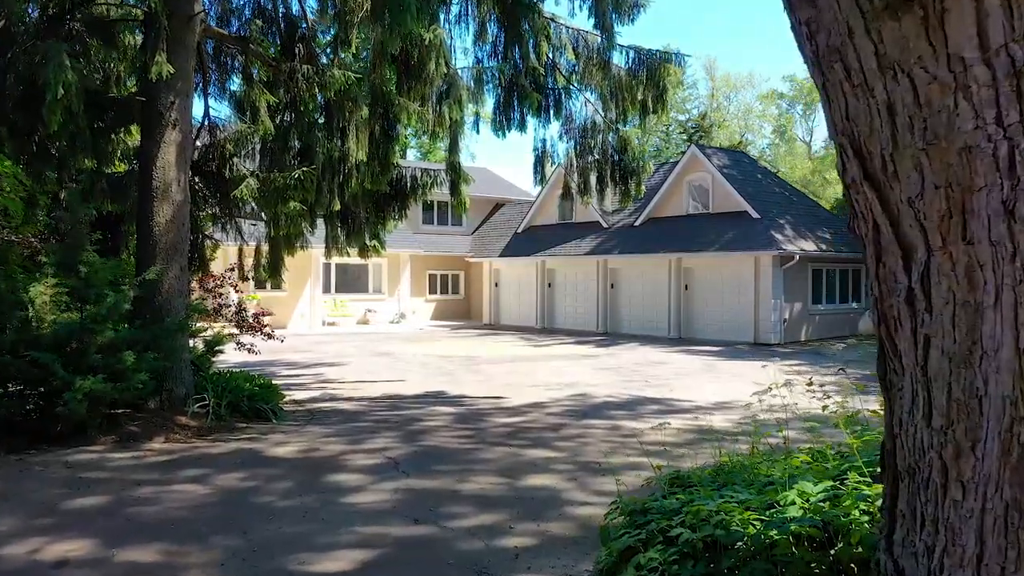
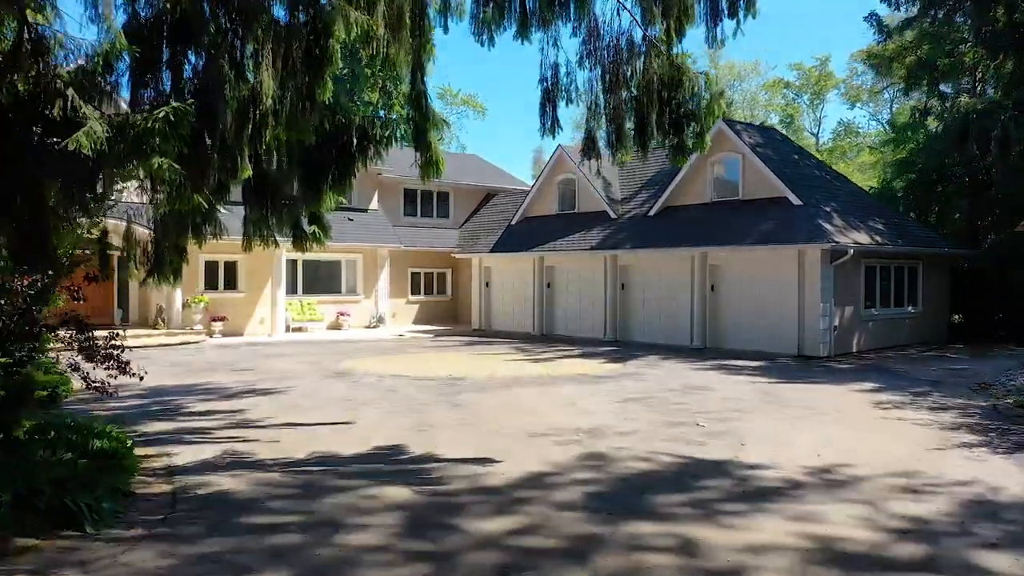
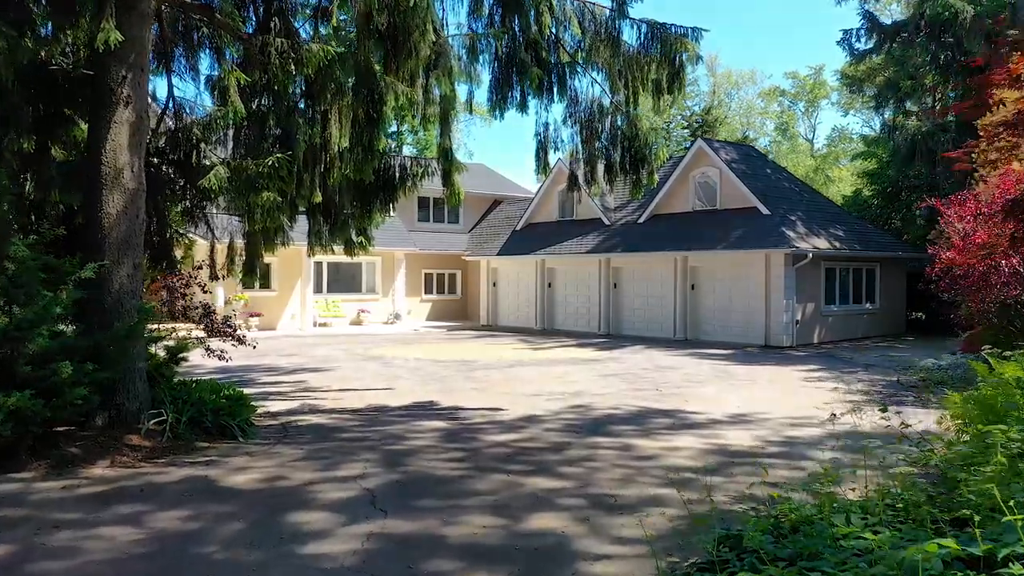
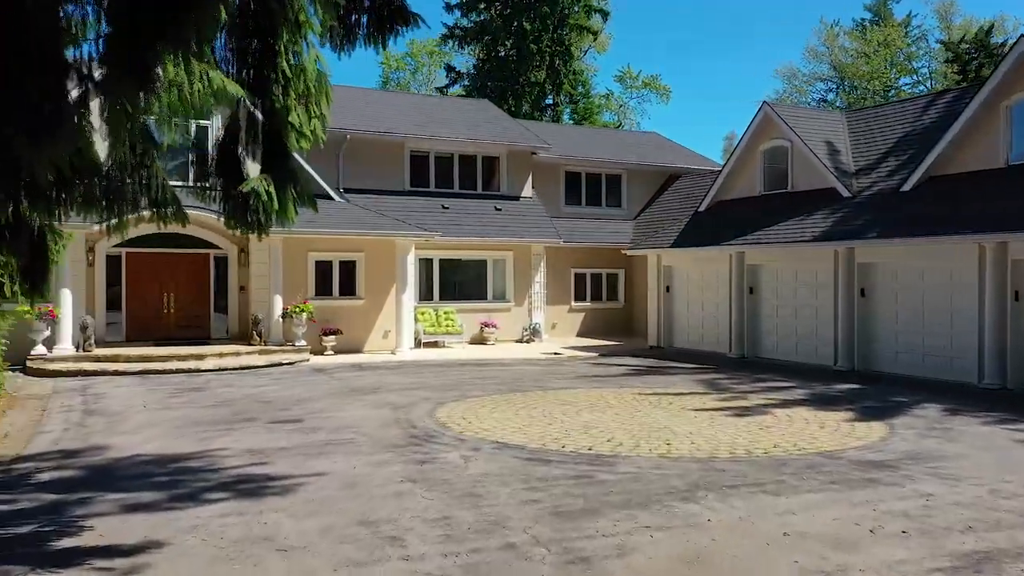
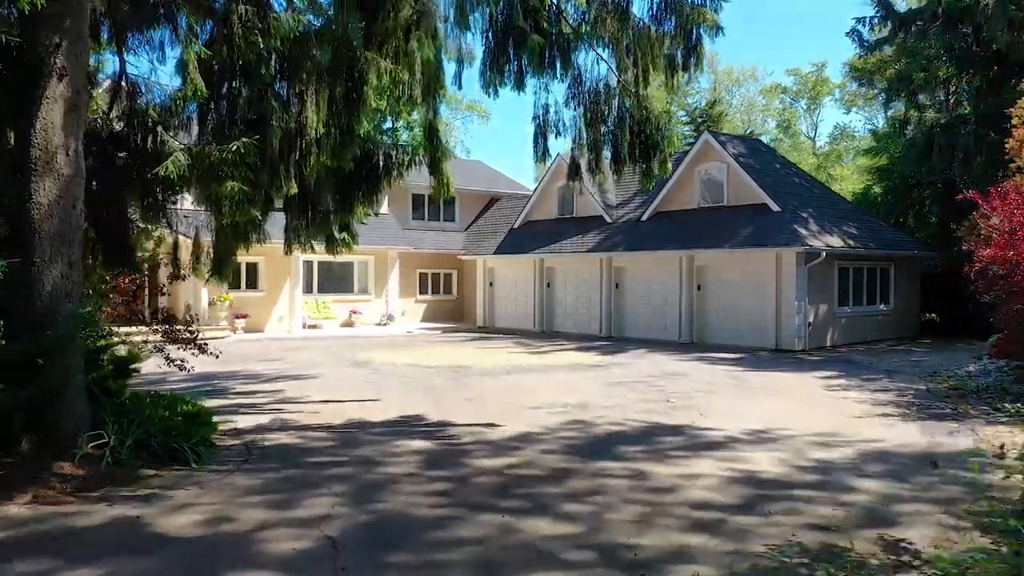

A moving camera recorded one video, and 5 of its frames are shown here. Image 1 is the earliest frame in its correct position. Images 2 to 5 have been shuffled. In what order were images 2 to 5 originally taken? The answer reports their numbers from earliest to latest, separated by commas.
3, 5, 2, 4
